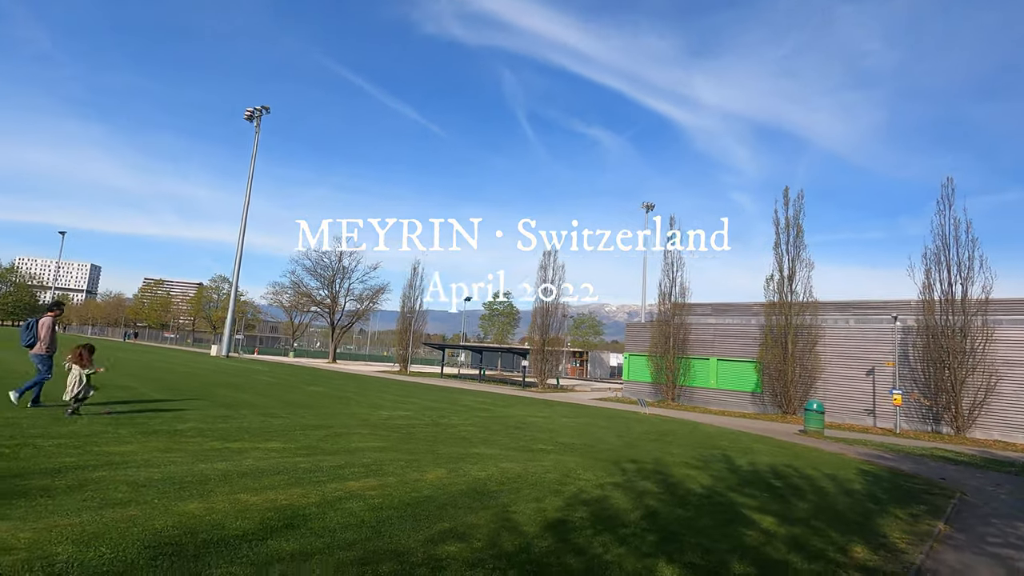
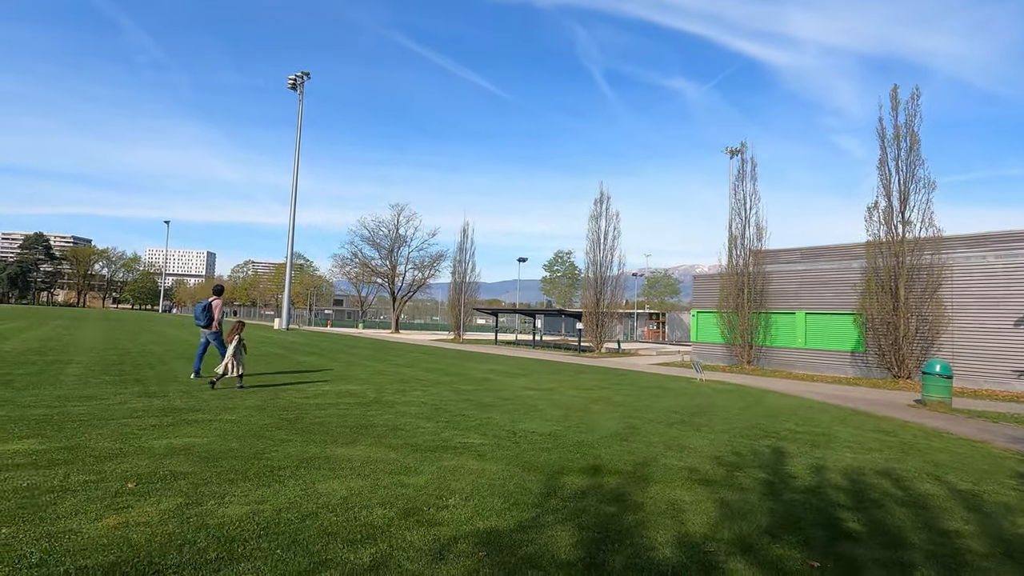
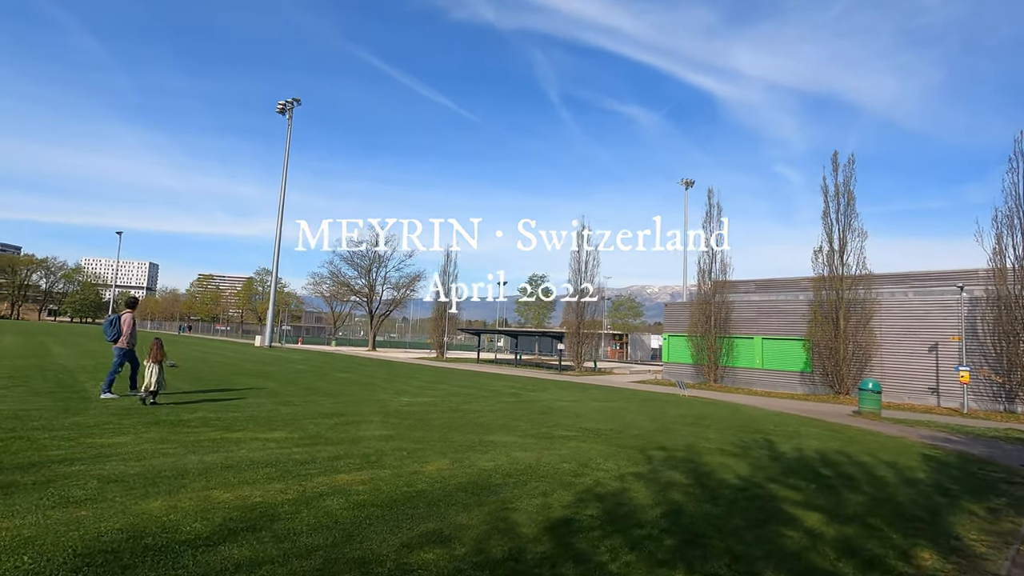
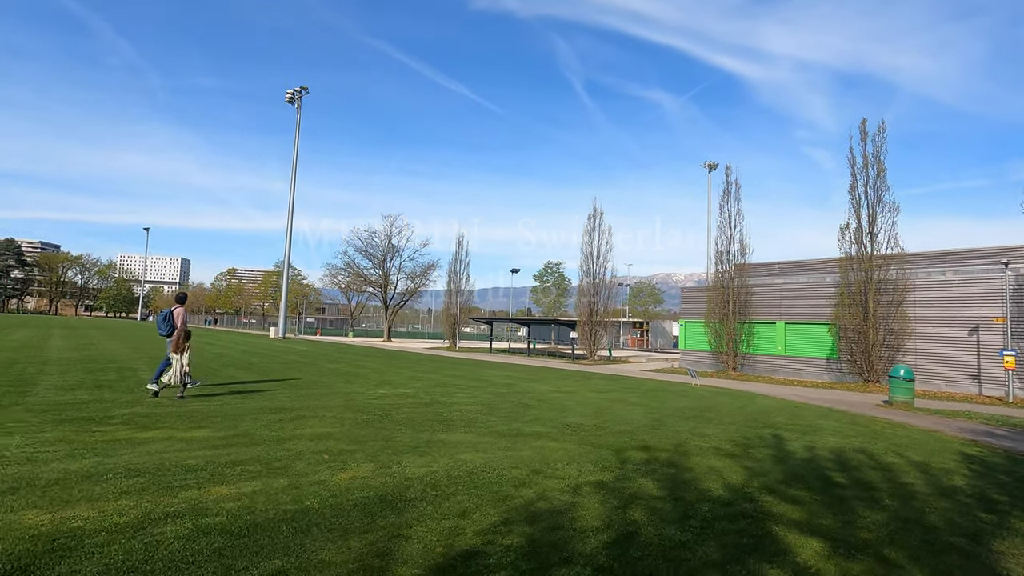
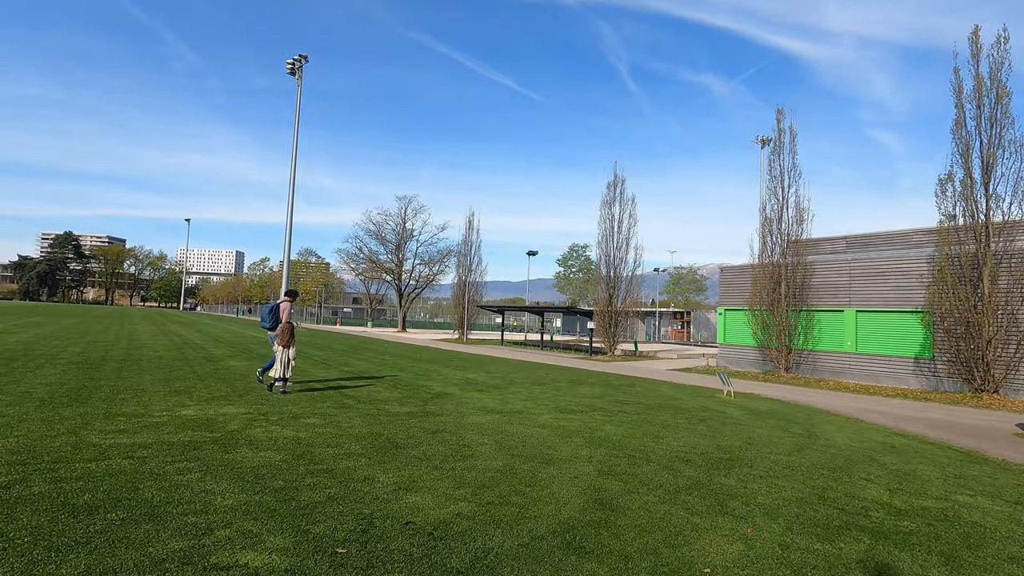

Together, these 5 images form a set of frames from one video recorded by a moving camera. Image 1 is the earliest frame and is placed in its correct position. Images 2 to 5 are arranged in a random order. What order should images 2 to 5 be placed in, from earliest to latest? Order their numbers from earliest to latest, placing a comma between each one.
3, 4, 2, 5
